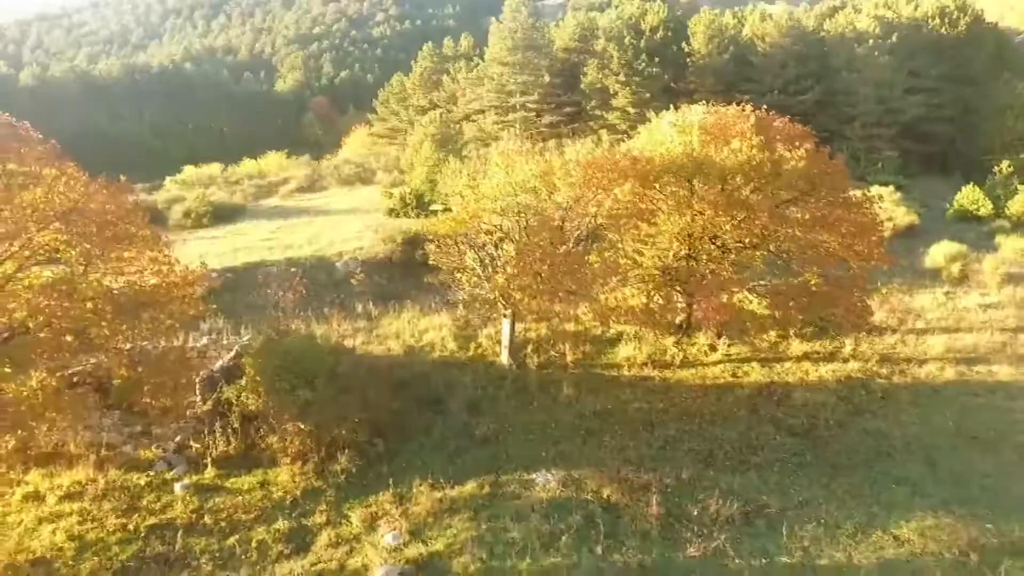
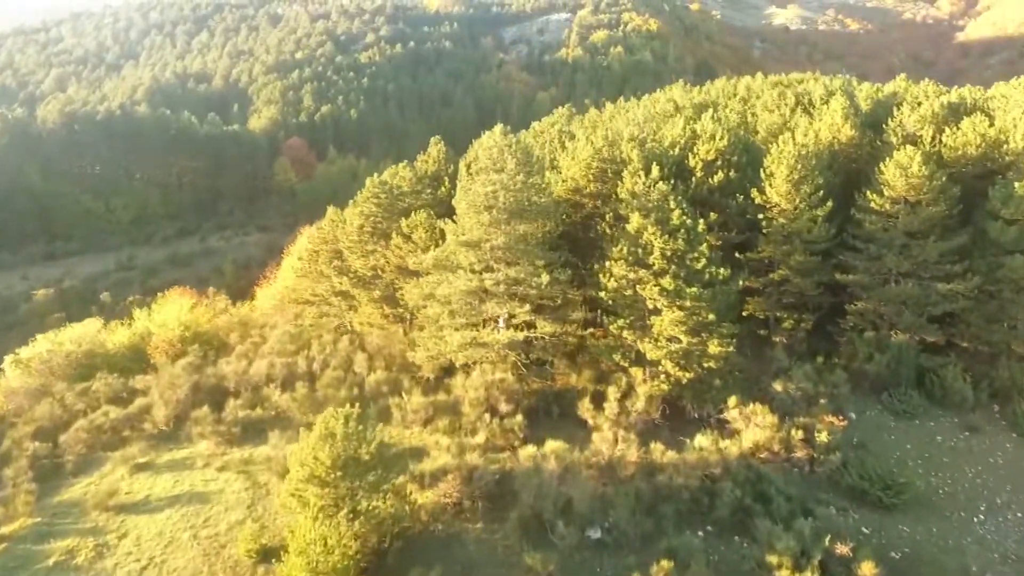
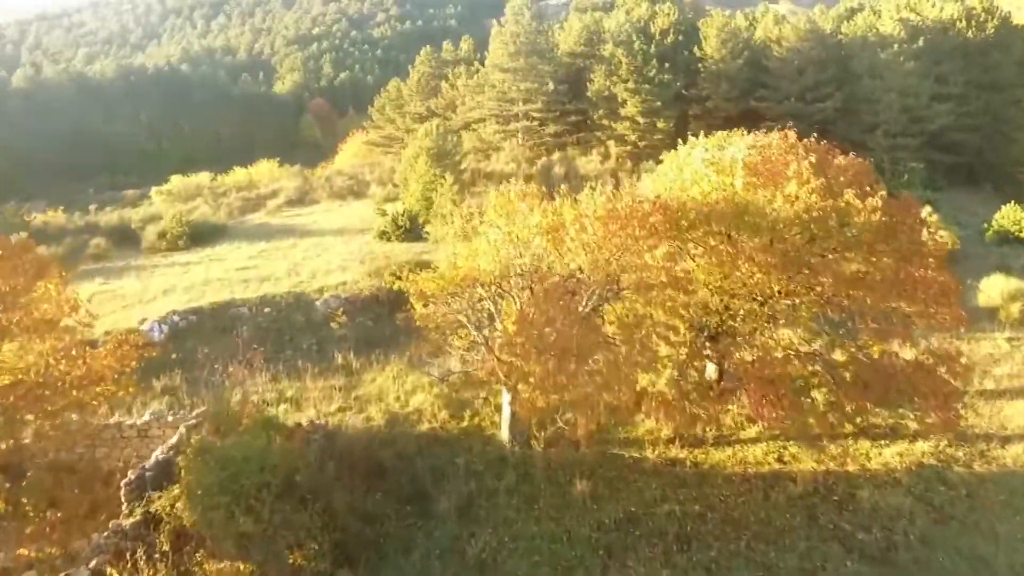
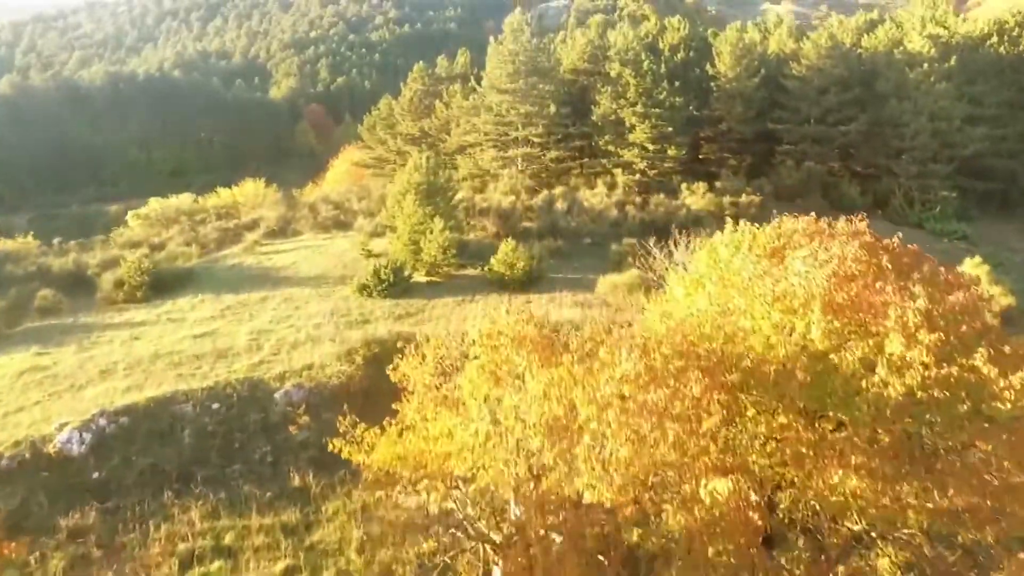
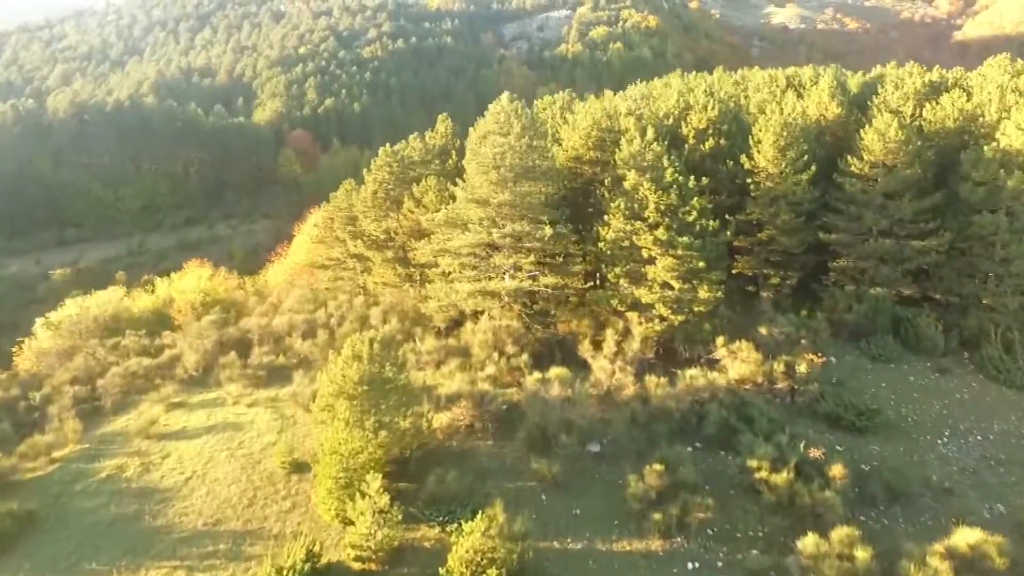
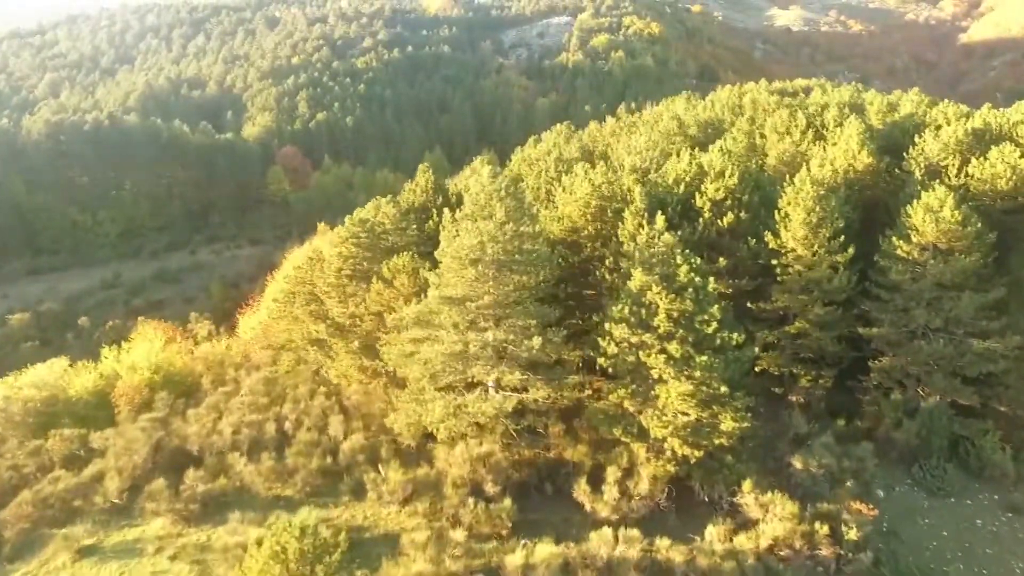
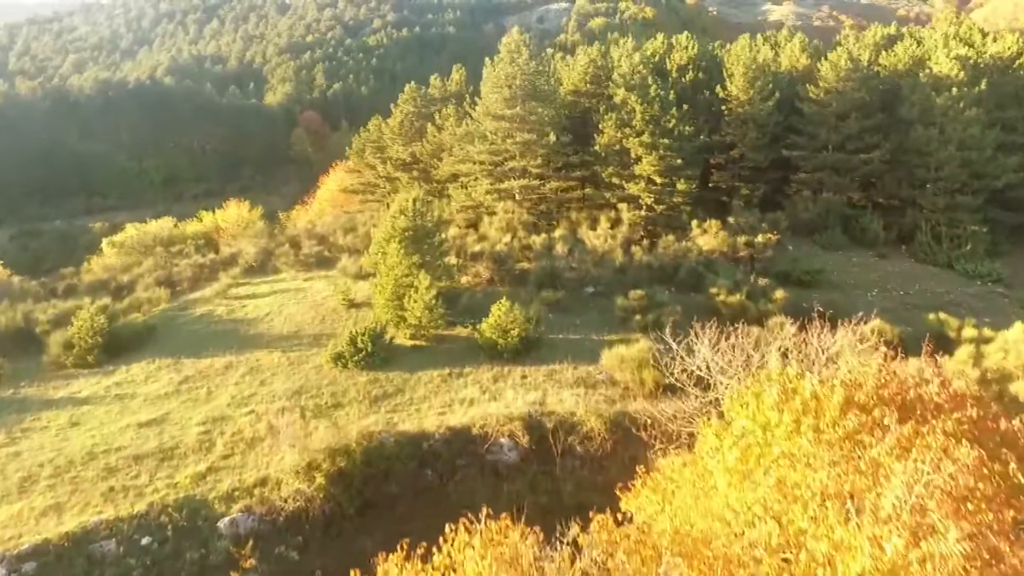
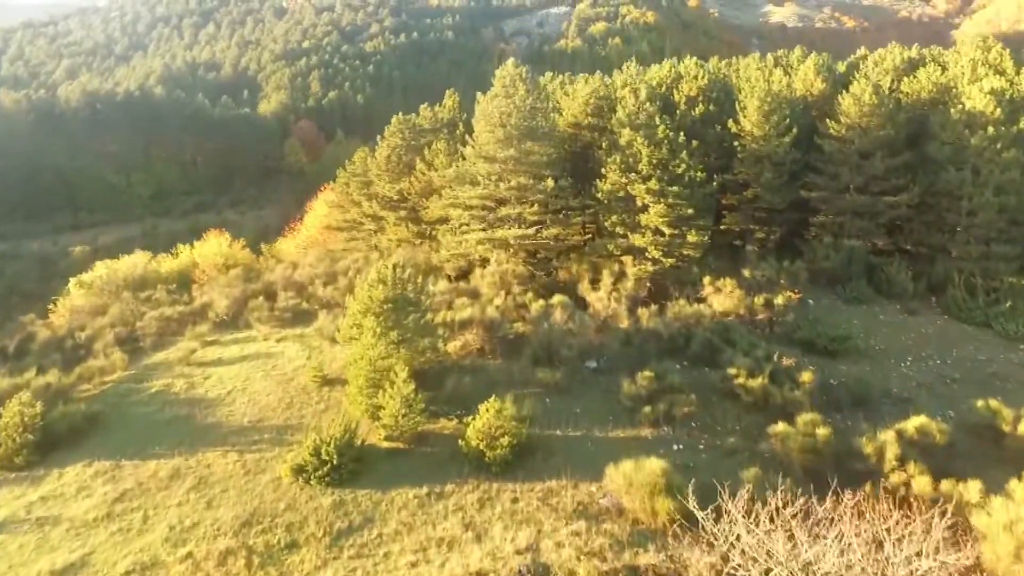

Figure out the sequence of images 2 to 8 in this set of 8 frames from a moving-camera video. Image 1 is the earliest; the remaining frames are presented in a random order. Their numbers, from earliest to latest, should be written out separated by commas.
3, 4, 7, 8, 5, 2, 6
